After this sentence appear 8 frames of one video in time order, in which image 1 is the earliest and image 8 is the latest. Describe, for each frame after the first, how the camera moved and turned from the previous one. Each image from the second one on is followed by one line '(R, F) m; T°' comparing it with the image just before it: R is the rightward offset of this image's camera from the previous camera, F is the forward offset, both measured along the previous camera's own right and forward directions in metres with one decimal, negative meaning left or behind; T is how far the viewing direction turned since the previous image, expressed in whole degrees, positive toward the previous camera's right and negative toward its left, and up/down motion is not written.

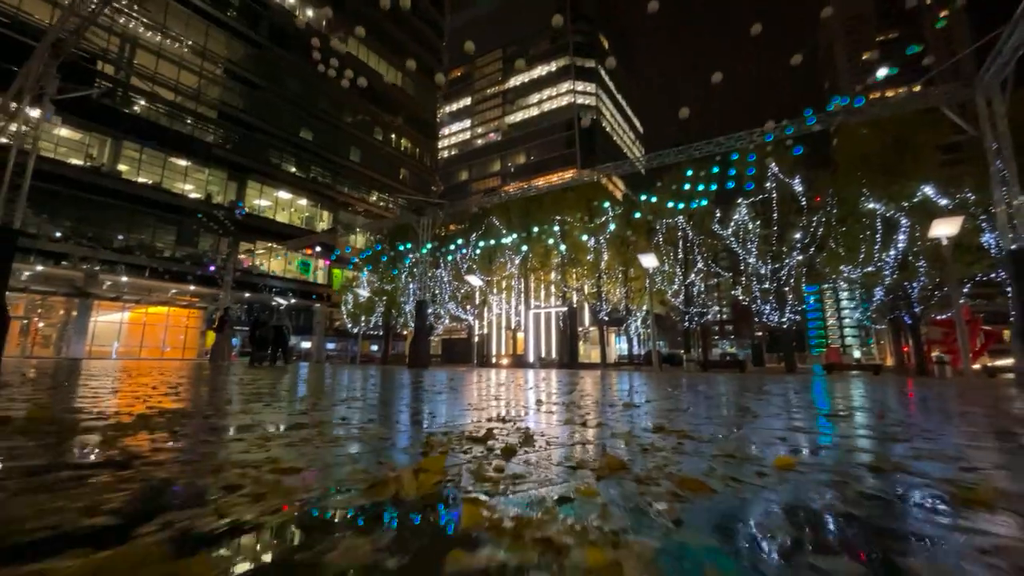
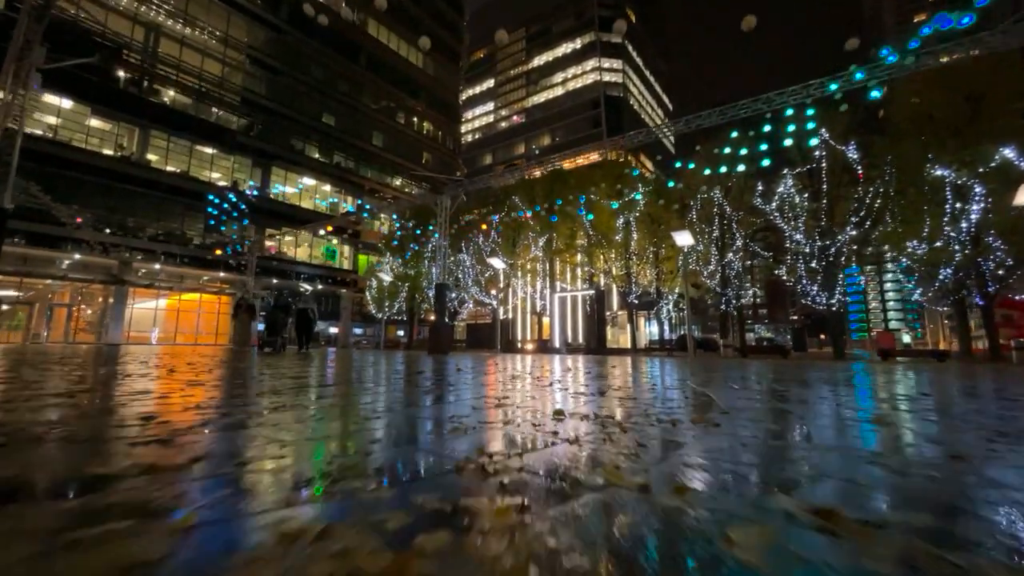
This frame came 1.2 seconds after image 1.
(+0.1, +0.8) m; -3°
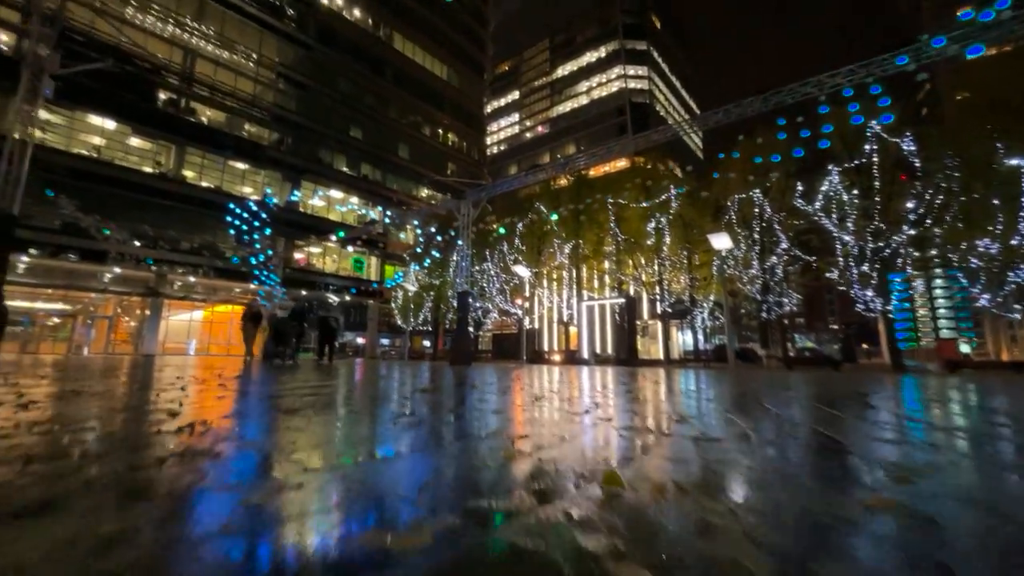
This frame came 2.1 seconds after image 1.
(0.0, +0.6) m; -3°
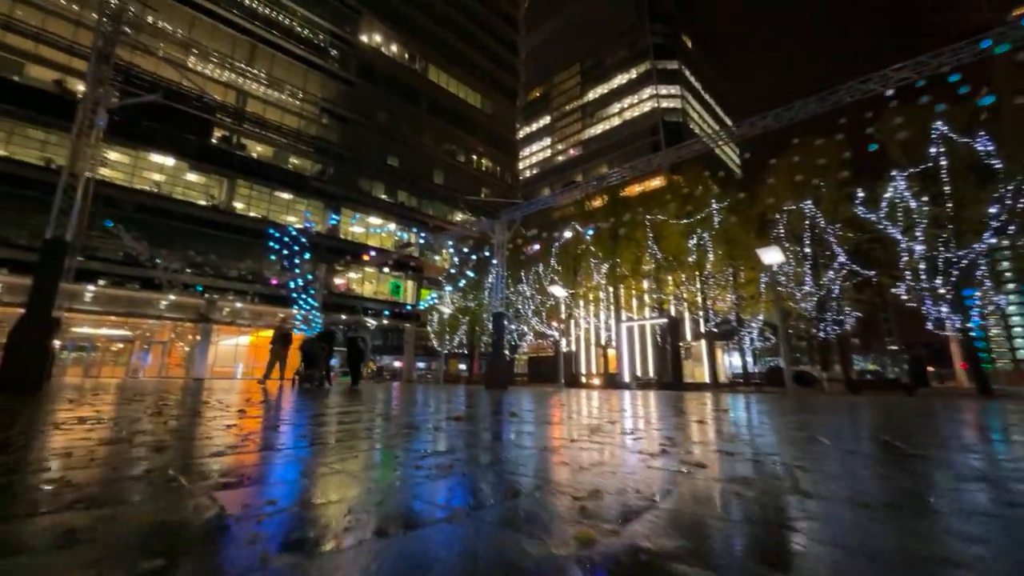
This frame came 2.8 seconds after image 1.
(-0.1, +0.4) m; -4°
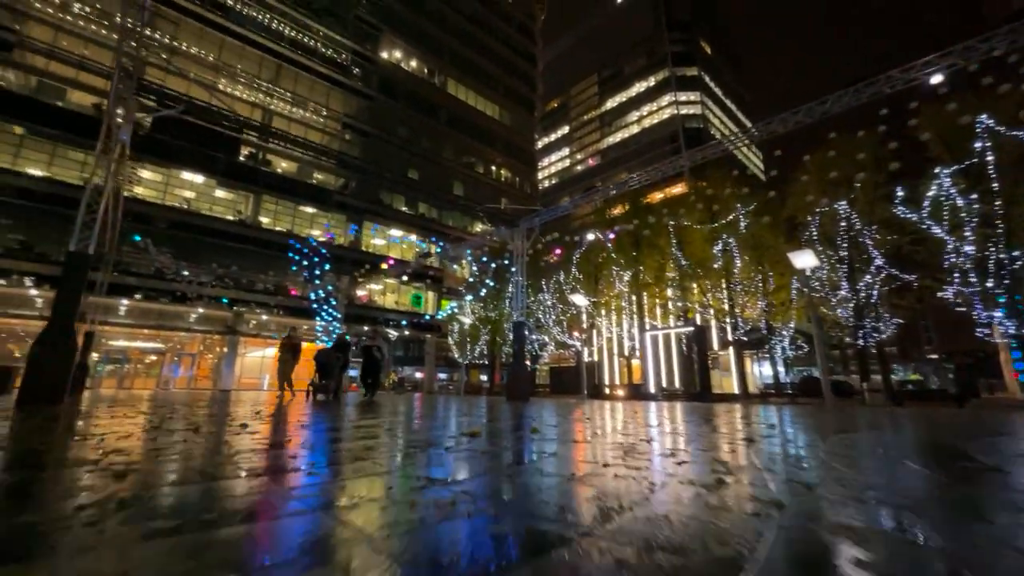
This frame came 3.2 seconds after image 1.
(0.0, +0.2) m; -3°
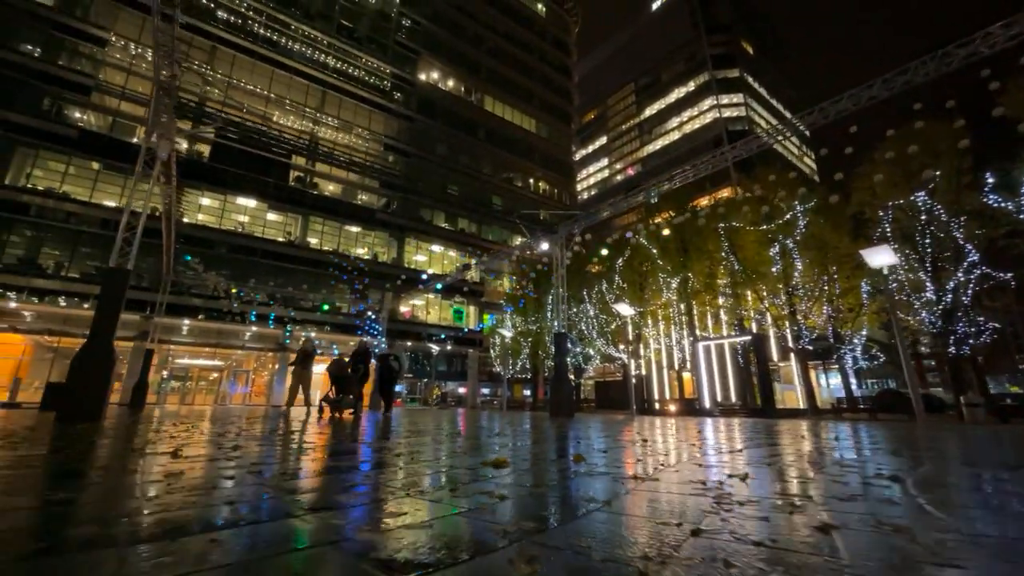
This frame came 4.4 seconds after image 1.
(0.0, +0.5) m; -5°
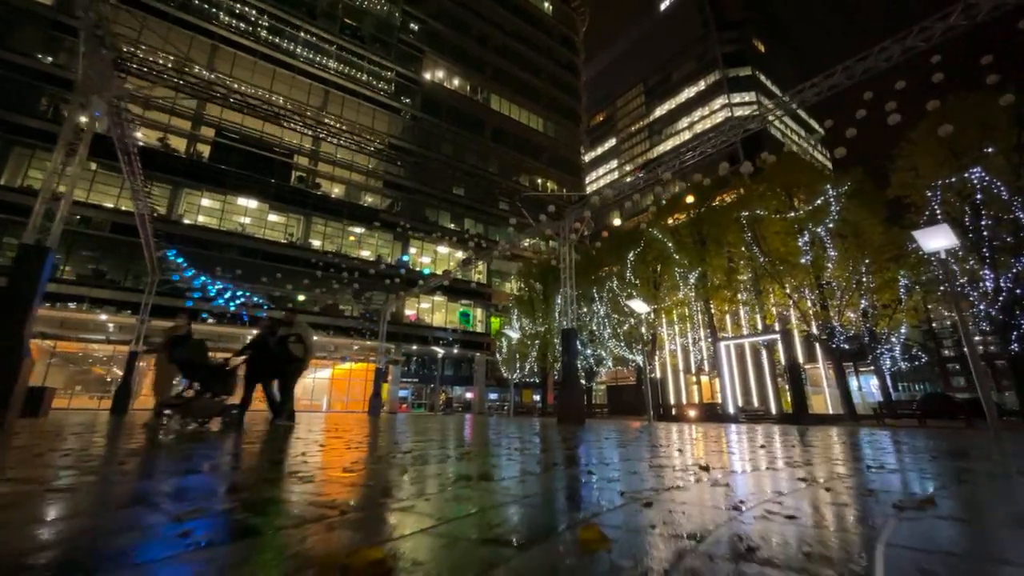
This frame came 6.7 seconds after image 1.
(+0.2, +1.2) m; -1°
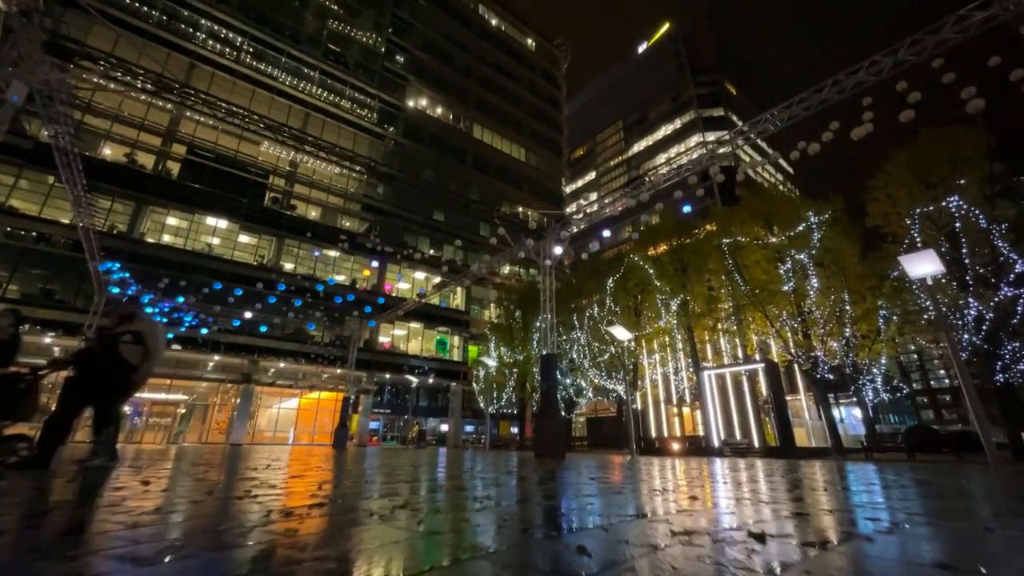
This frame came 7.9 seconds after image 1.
(+0.1, +0.6) m; +3°
